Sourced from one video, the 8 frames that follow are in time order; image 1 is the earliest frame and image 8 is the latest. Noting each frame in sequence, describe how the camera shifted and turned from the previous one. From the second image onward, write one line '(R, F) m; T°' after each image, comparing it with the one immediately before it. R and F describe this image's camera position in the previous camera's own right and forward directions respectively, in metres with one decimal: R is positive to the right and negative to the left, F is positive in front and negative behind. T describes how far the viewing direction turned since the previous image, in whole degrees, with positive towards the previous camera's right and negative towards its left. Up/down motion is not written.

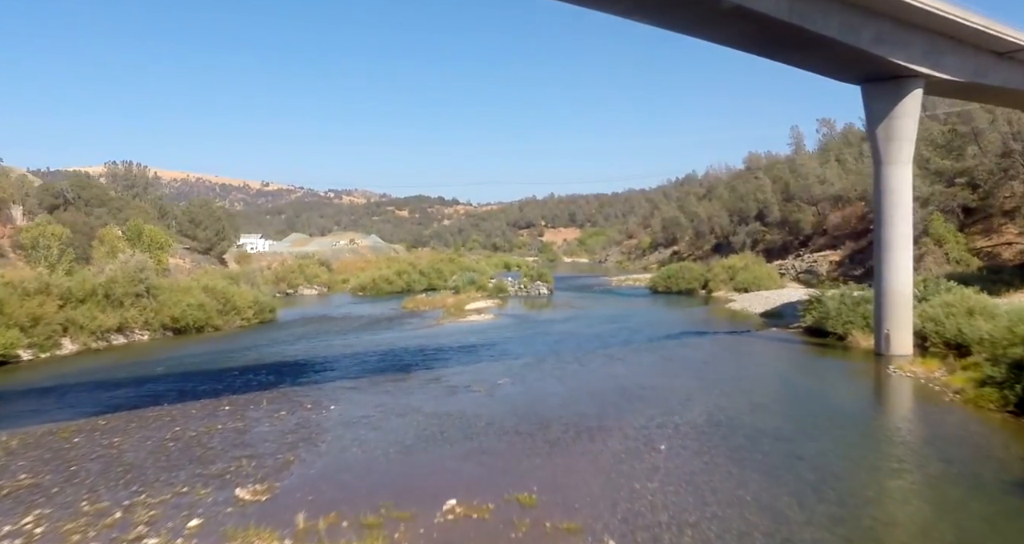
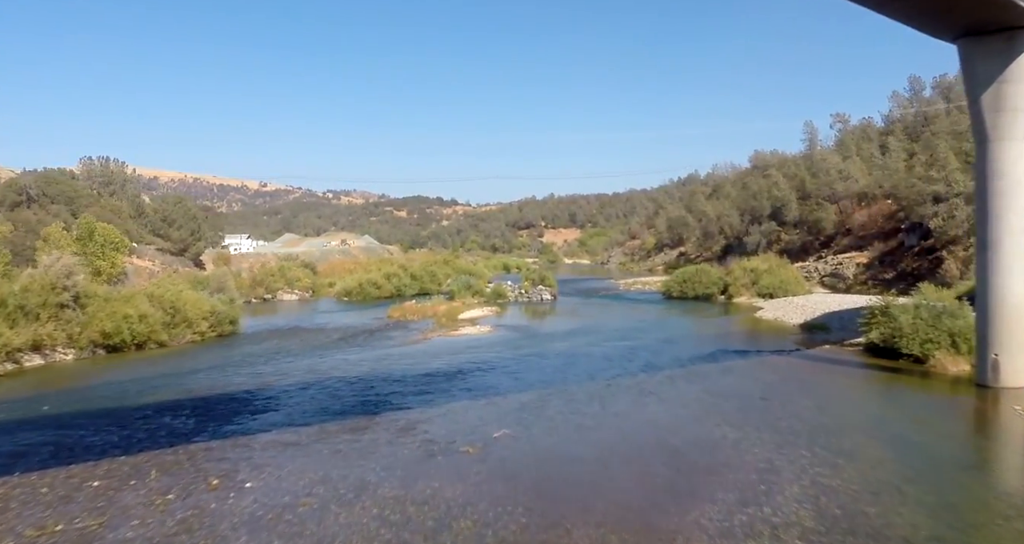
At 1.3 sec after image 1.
(0.0, +5.0) m; 0°
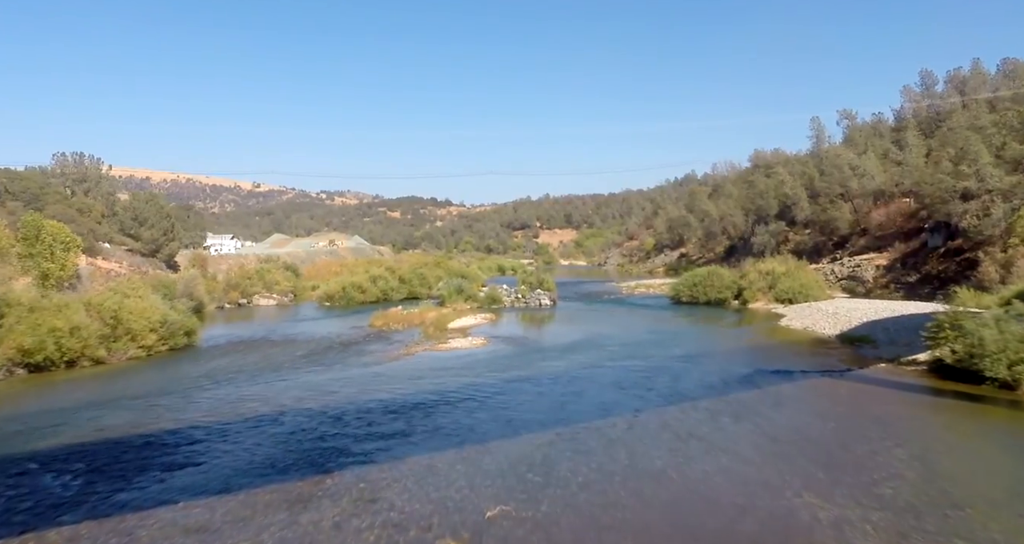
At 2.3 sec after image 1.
(-0.1, +3.9) m; 0°
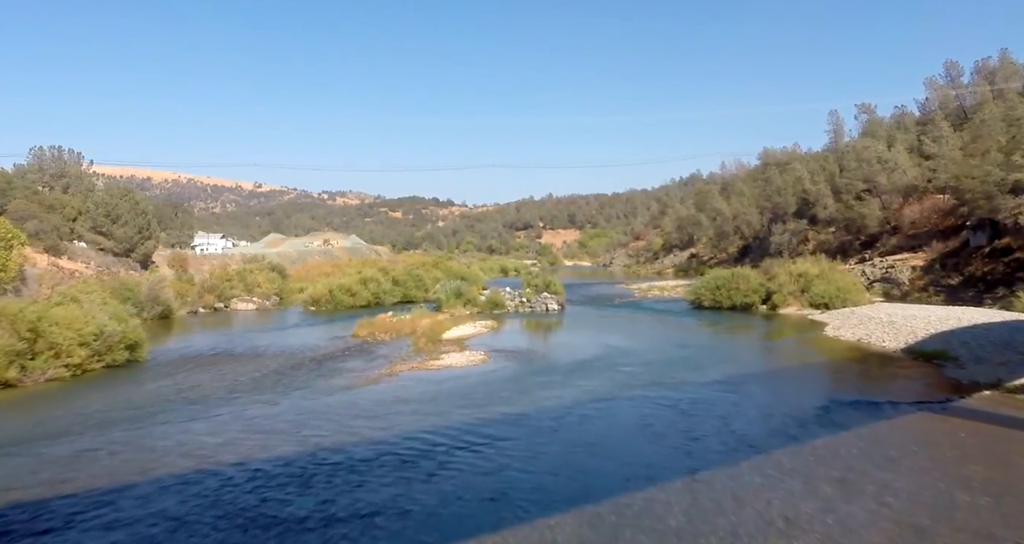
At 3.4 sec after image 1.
(-0.1, +4.4) m; 0°
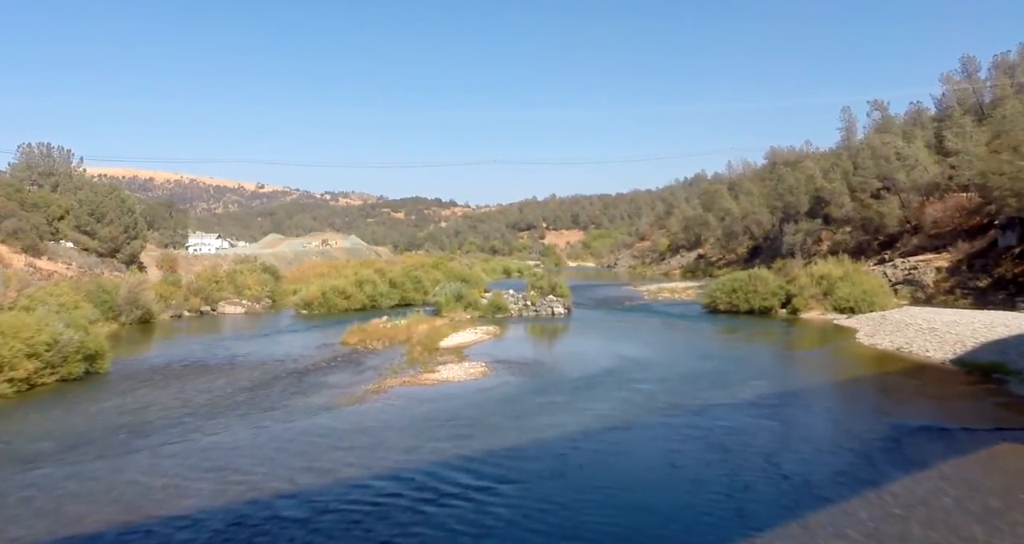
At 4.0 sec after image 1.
(0.0, +2.4) m; 0°
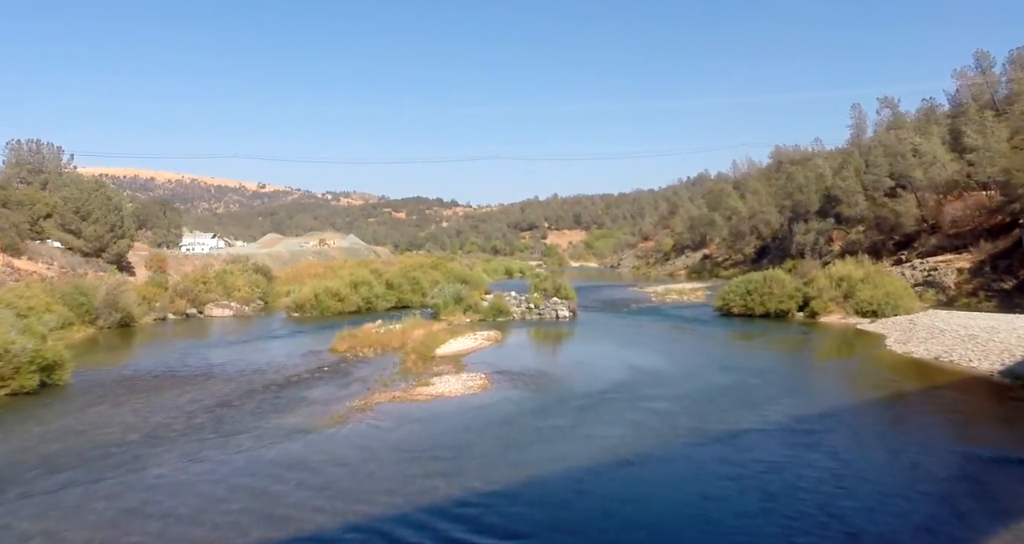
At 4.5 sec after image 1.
(0.0, +2.0) m; 0°
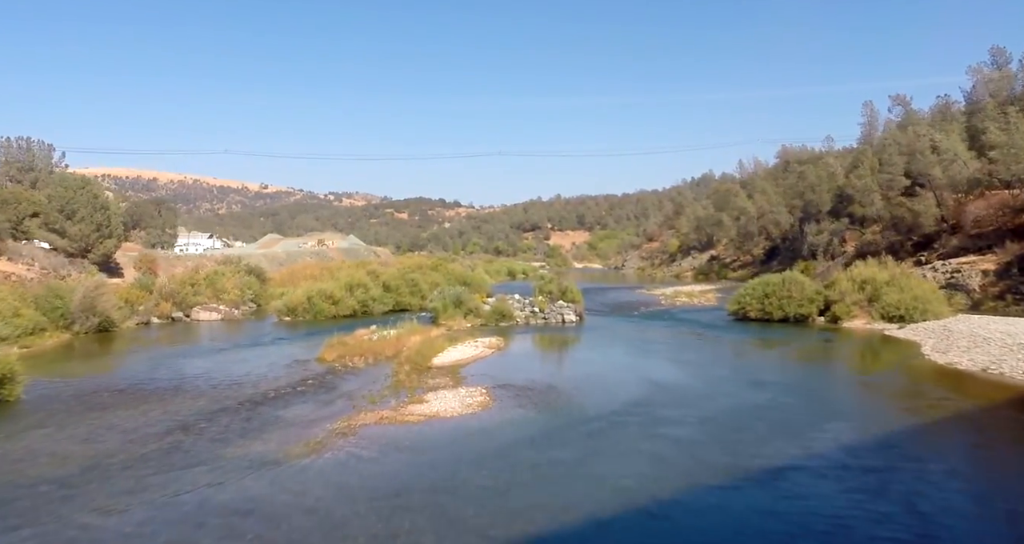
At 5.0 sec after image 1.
(0.0, +2.0) m; 0°
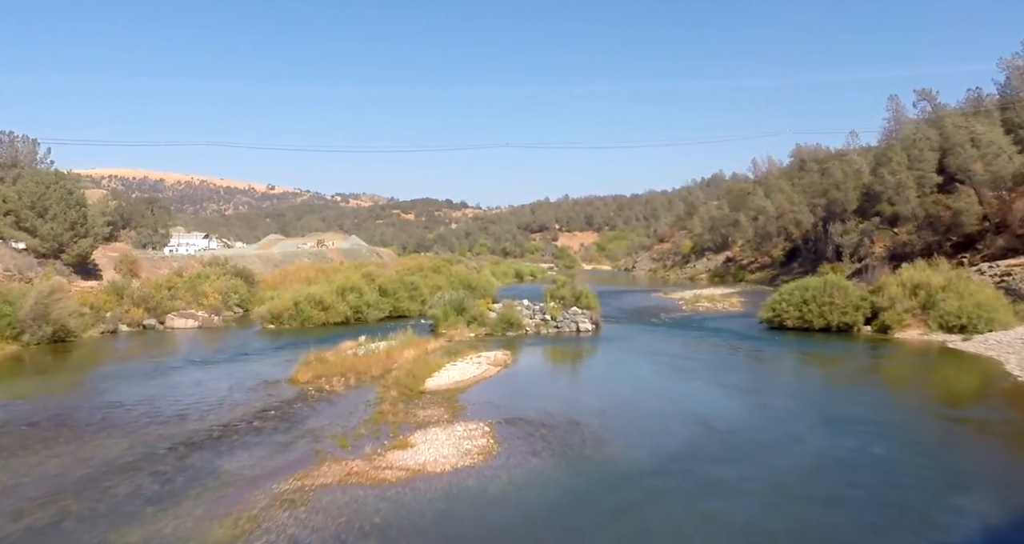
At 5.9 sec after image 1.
(-0.1, +3.6) m; -1°
